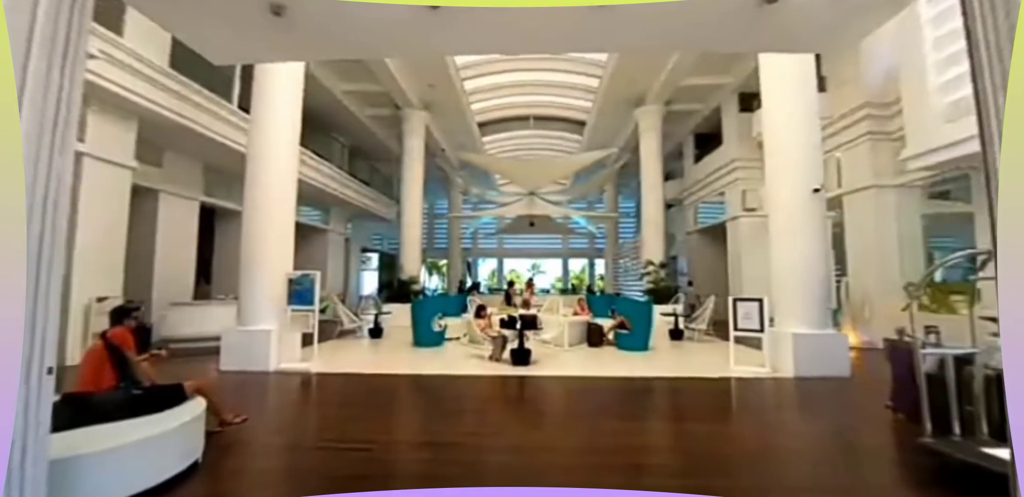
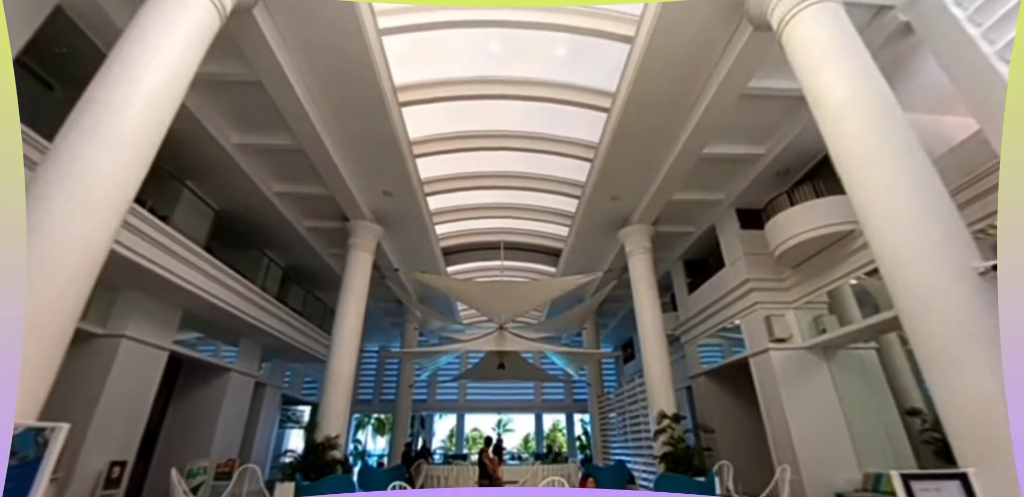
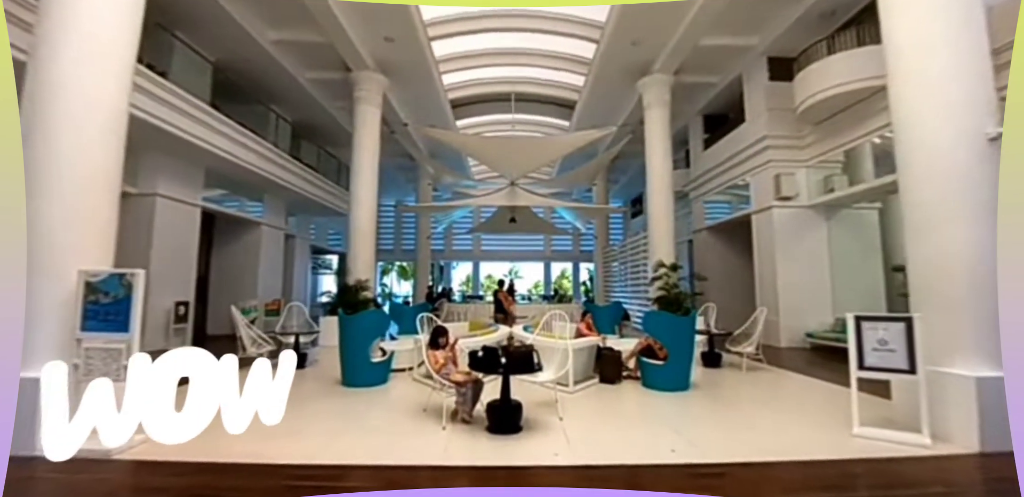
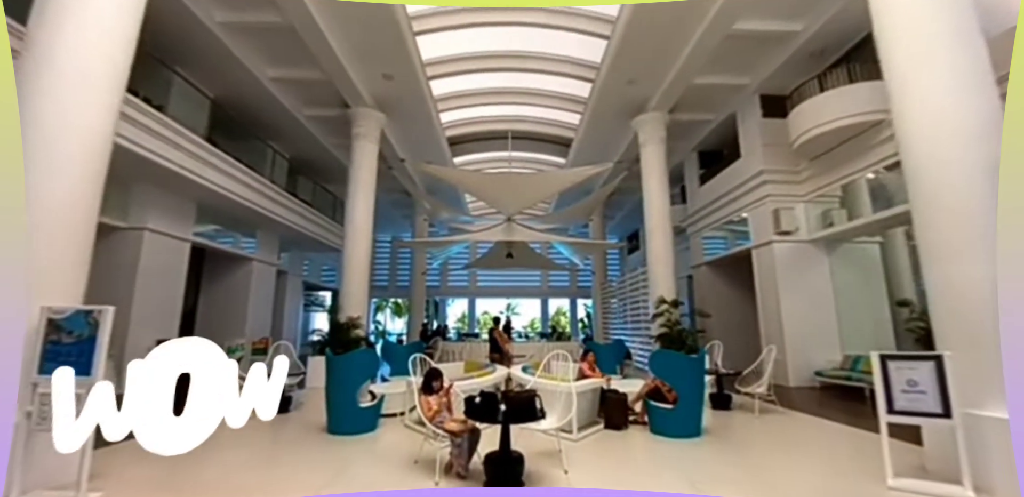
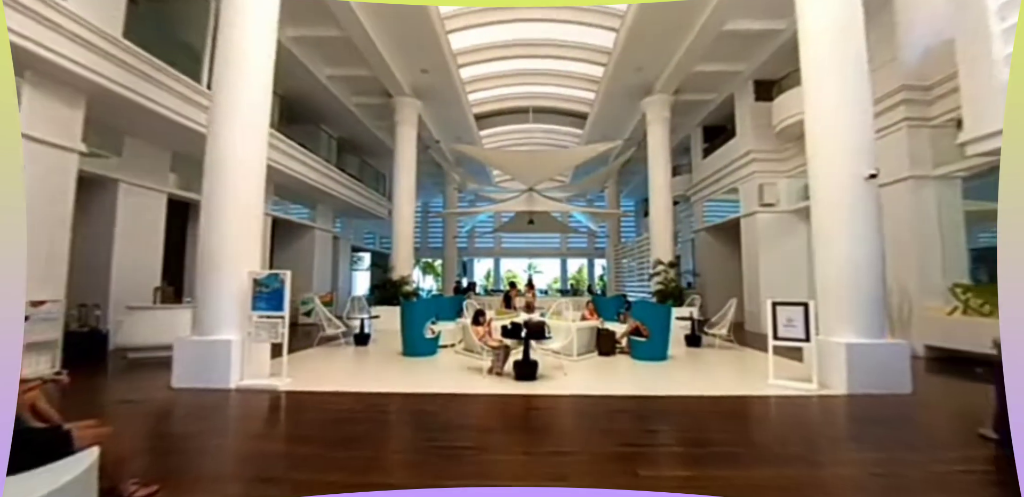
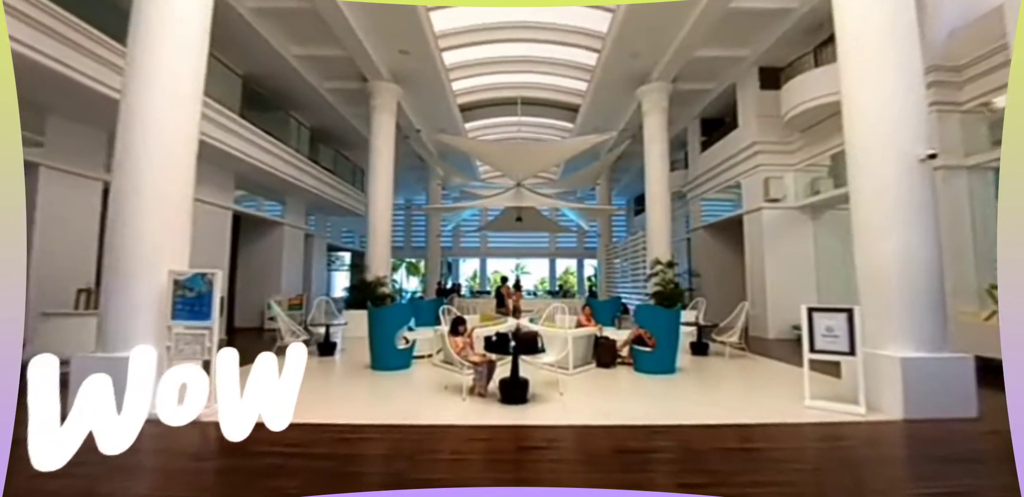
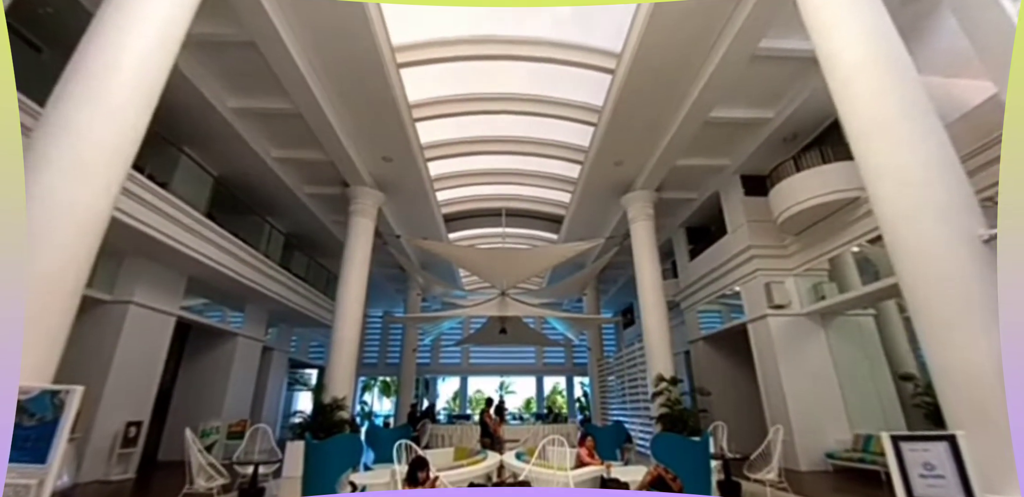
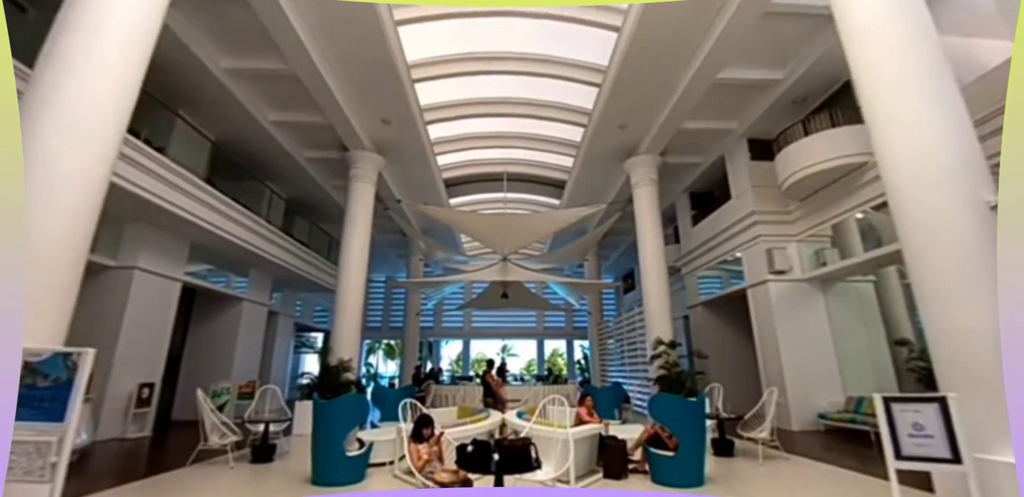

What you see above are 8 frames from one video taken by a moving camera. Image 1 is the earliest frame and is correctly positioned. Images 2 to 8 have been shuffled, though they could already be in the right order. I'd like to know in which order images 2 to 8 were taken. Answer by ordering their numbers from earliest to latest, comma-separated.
5, 6, 3, 4, 8, 7, 2
